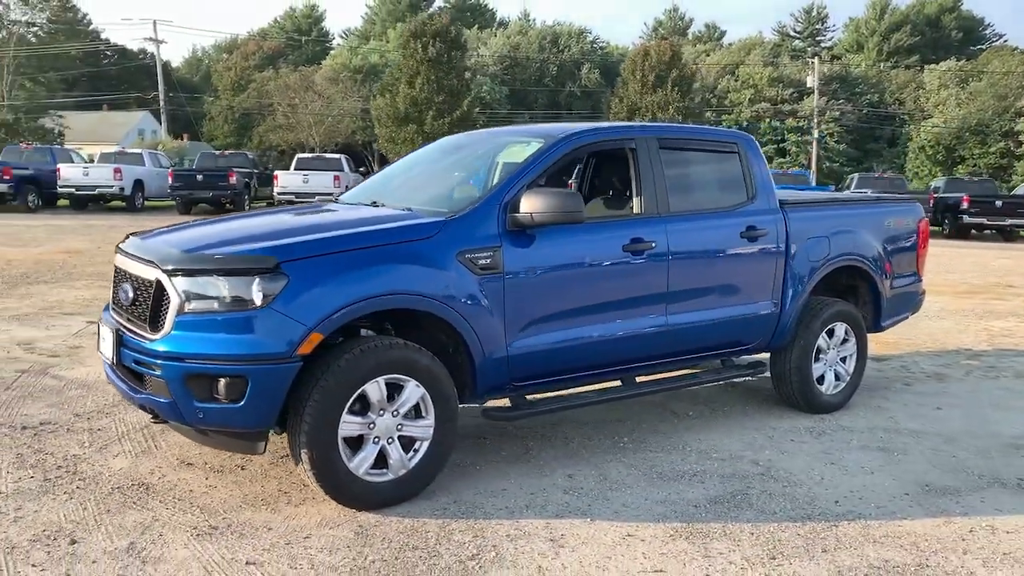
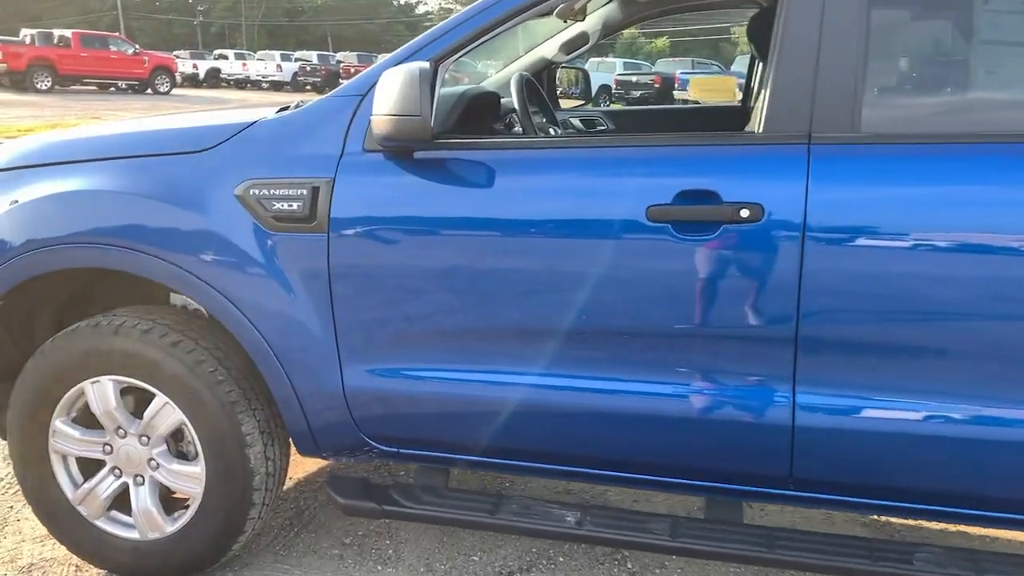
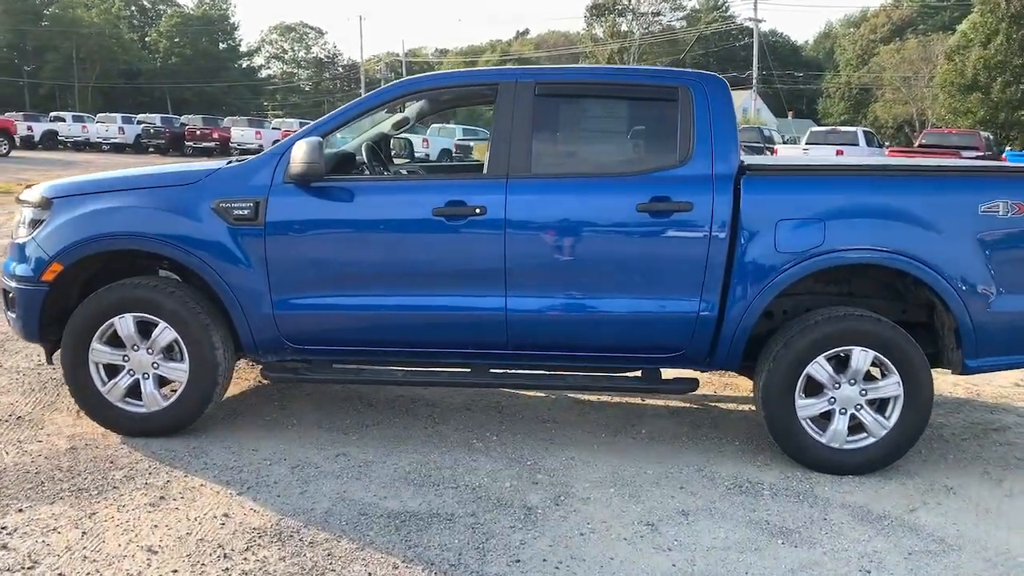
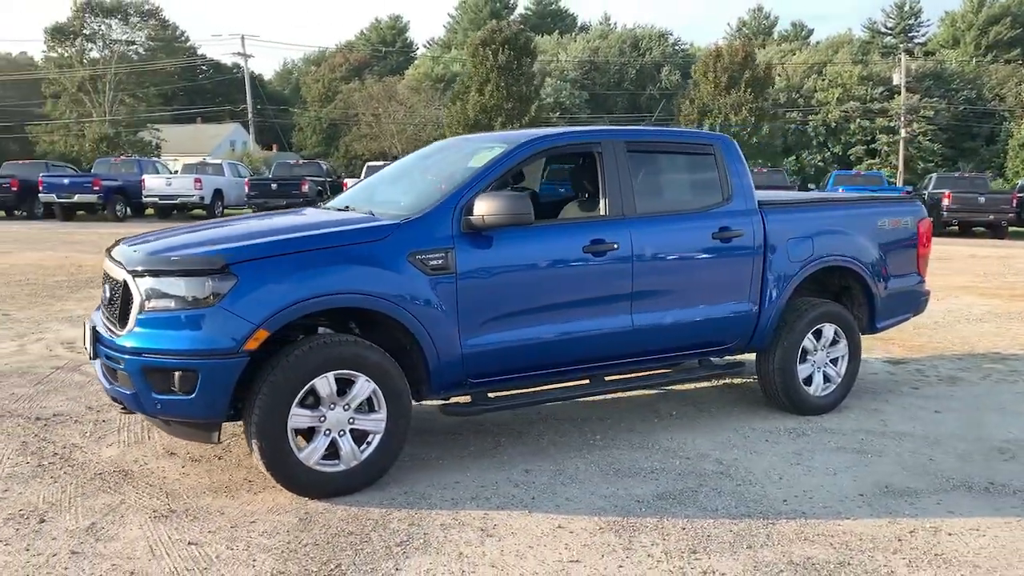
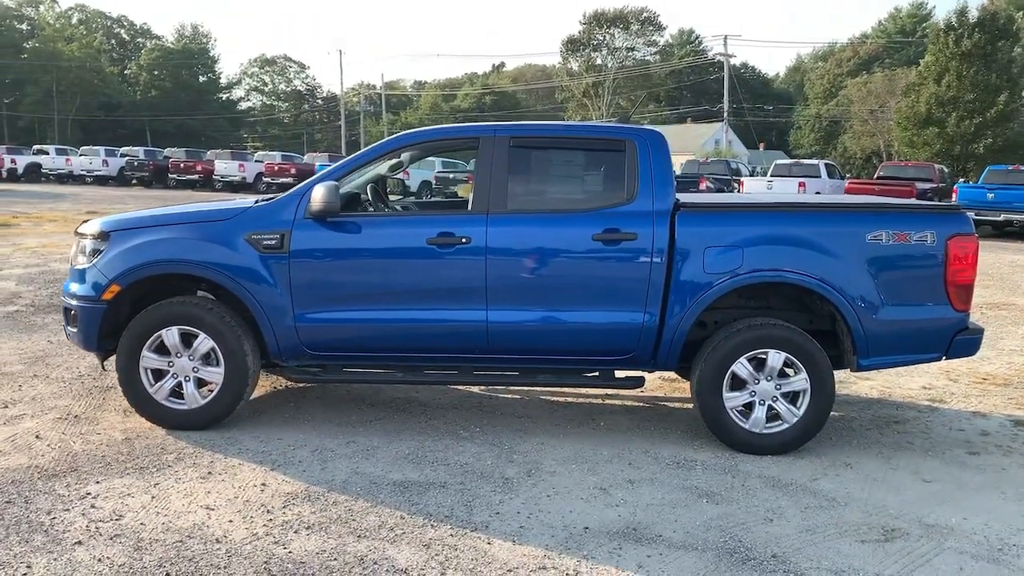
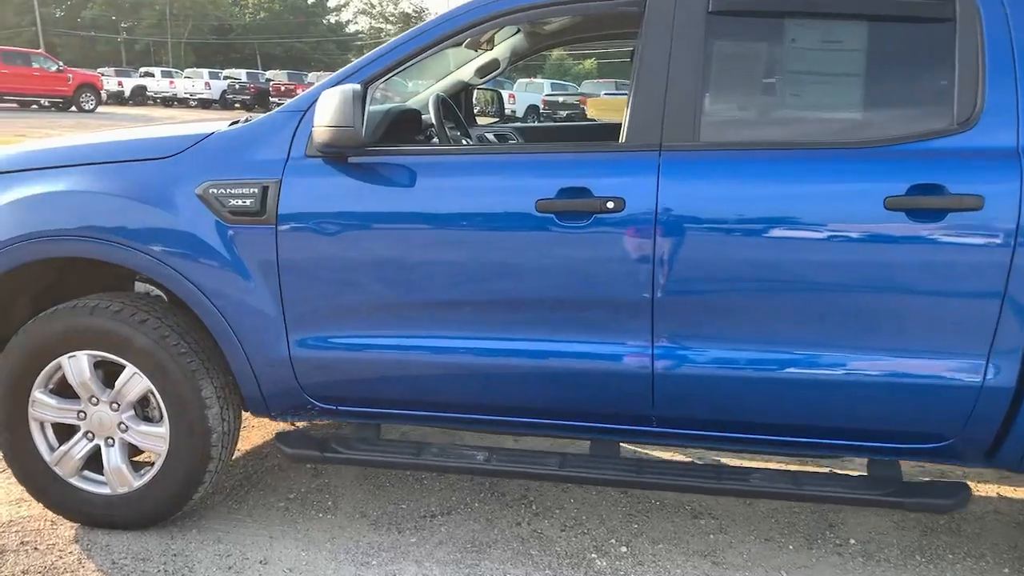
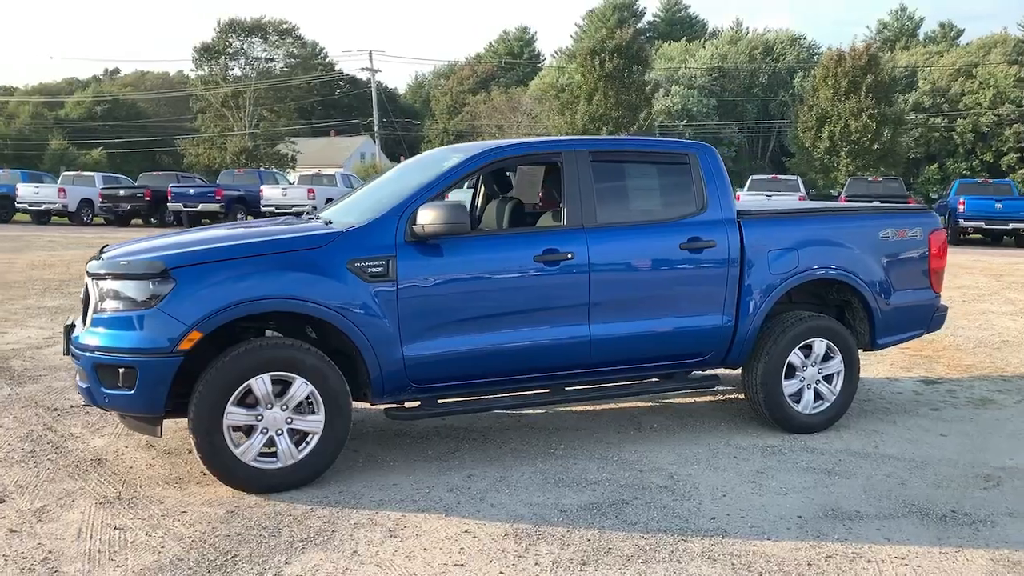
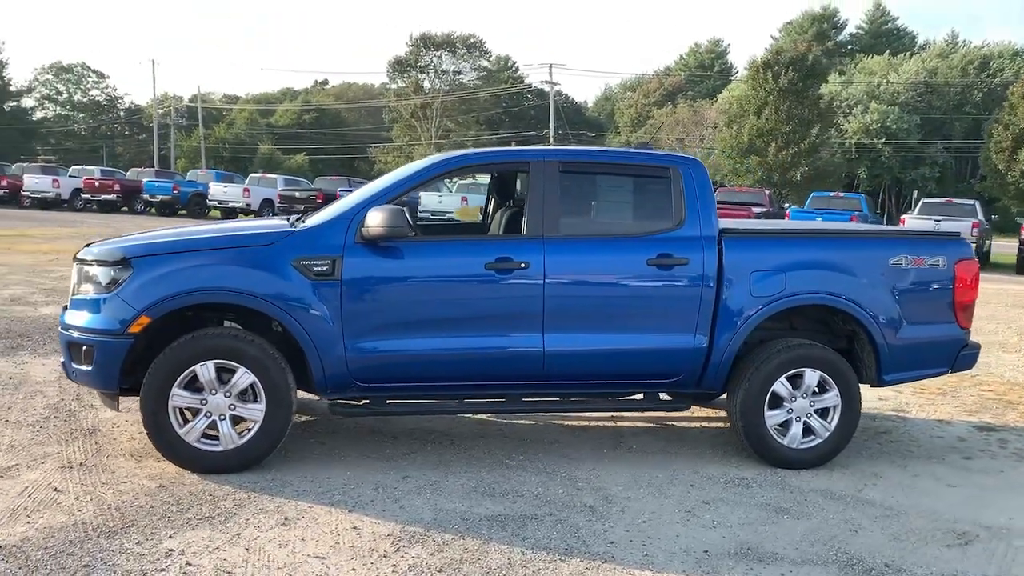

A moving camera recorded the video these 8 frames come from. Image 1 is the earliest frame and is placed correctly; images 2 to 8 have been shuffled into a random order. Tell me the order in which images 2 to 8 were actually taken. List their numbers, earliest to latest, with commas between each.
4, 7, 8, 5, 3, 6, 2
